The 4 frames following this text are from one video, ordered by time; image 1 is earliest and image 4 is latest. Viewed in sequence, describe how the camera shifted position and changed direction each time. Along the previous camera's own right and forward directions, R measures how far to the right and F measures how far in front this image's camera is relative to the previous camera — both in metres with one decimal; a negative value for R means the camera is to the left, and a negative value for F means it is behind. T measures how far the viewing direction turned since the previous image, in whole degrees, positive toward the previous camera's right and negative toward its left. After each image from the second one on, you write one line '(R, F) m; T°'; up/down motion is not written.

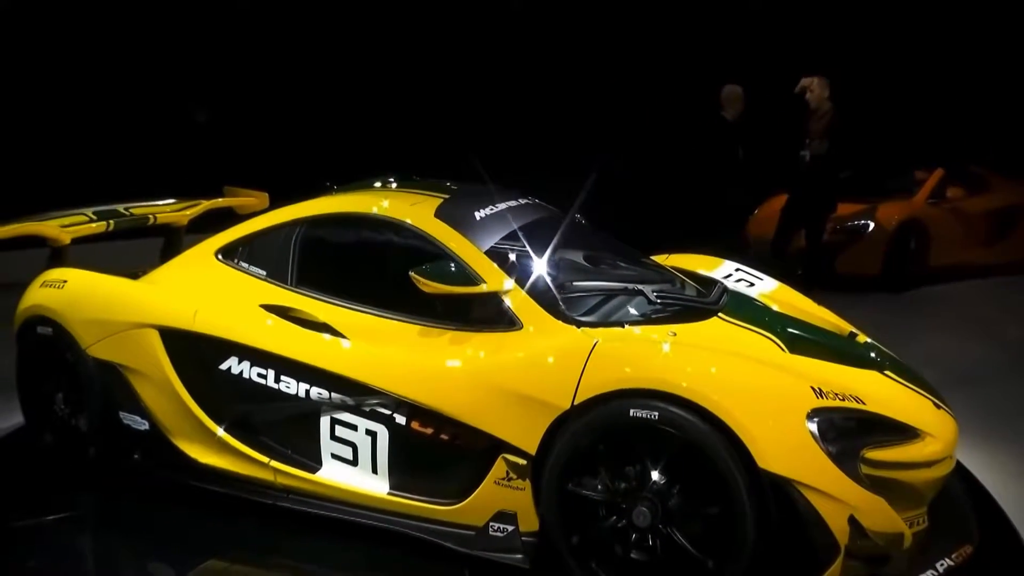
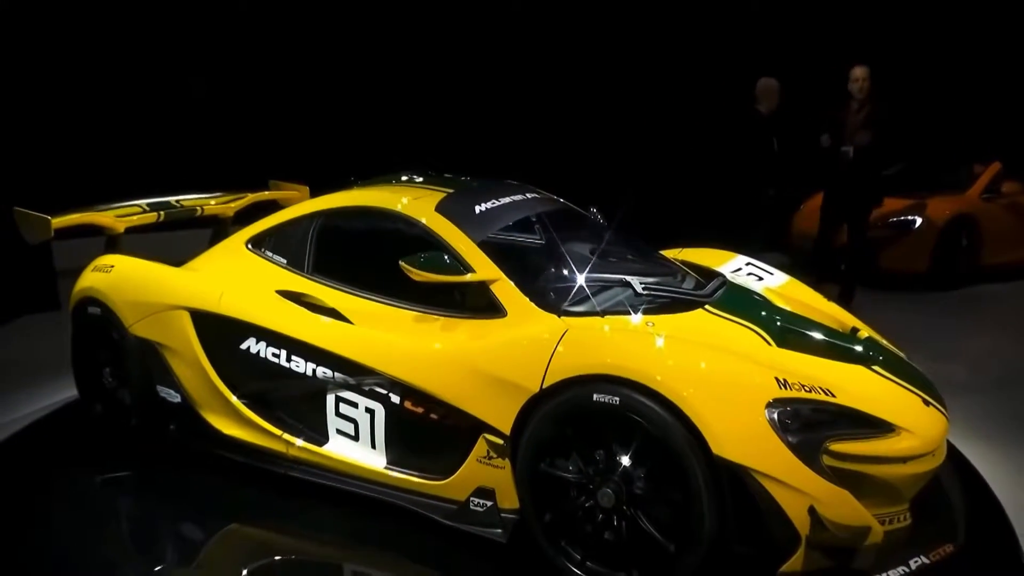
(+0.3, -0.1) m; -6°
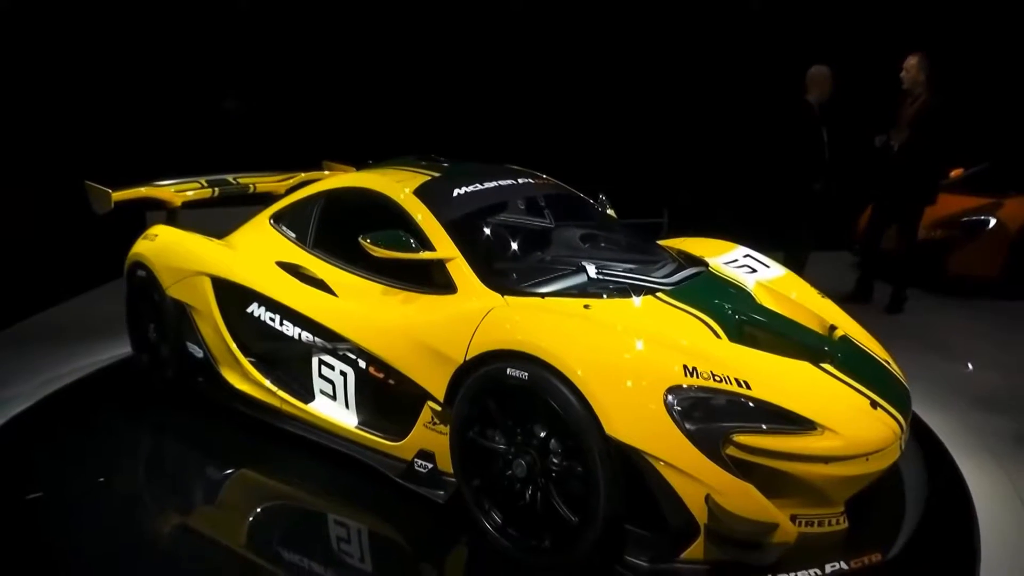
(+0.6, -0.1) m; -11°
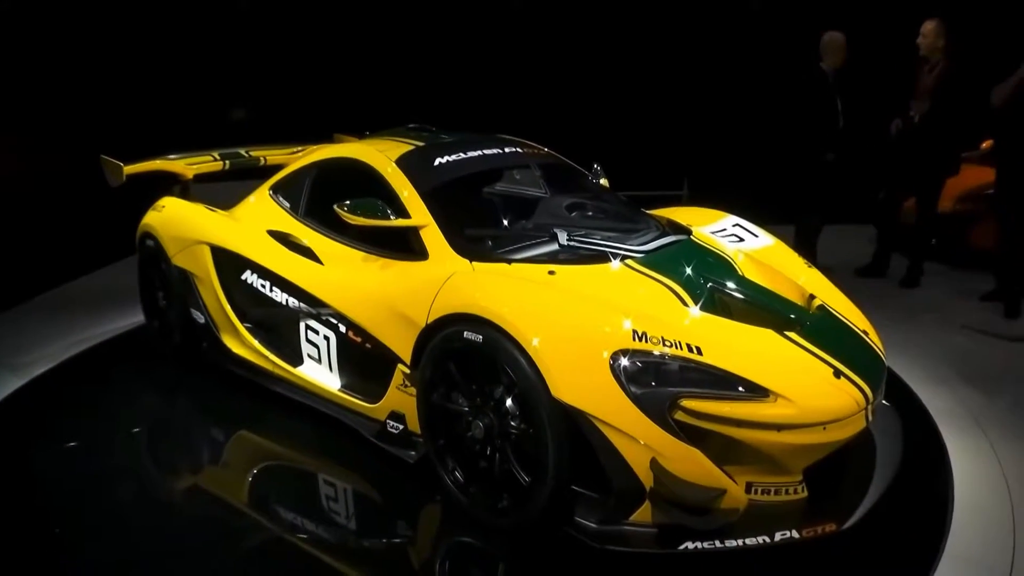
(+0.3, 0.0) m; -4°
